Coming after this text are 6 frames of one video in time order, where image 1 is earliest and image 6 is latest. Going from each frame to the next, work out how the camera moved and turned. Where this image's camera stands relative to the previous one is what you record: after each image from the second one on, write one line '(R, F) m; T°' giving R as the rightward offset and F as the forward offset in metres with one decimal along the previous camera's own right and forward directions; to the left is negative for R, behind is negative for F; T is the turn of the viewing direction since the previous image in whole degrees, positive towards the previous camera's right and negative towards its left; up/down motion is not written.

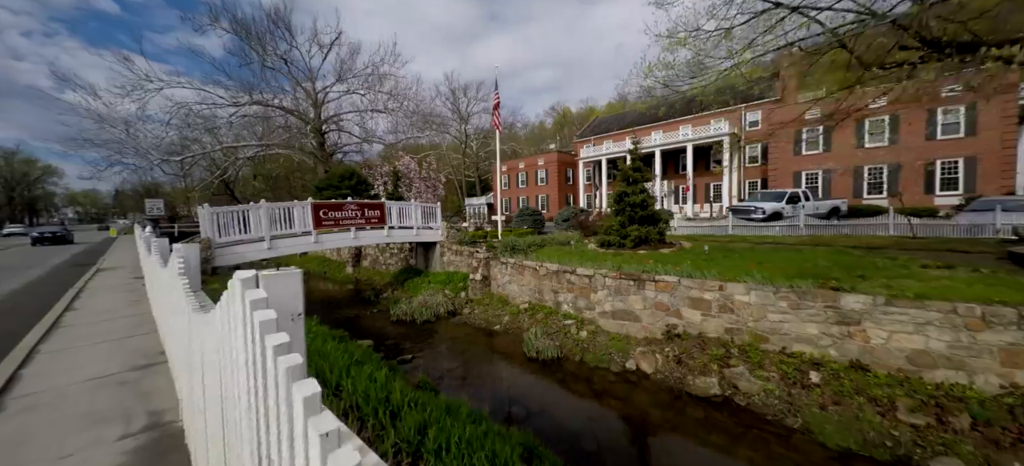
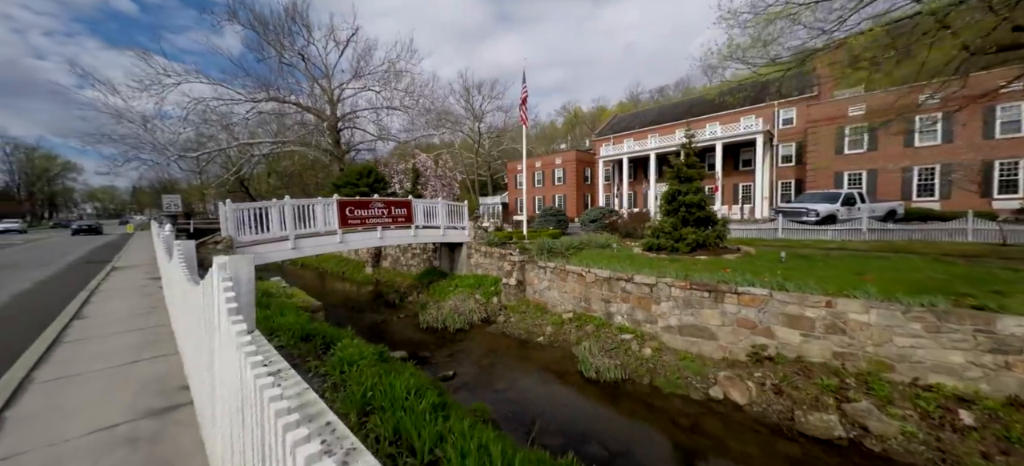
(-0.9, +0.9) m; -1°
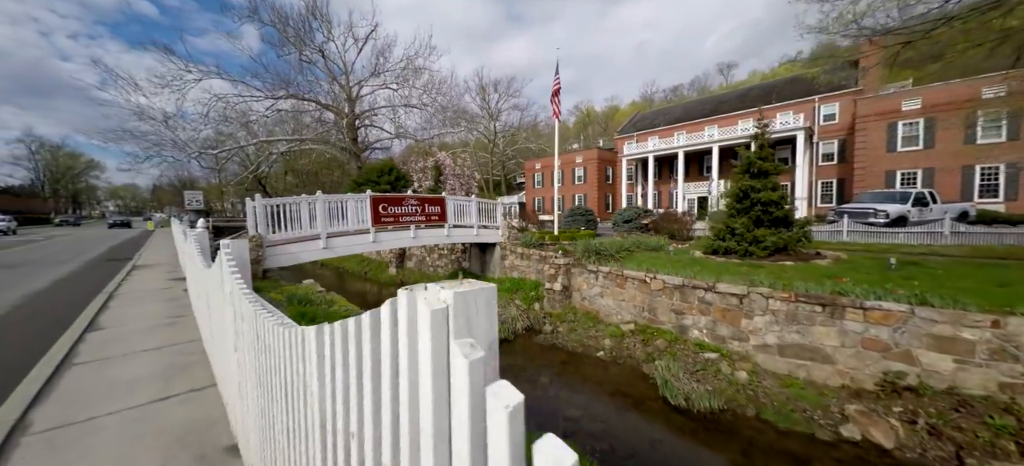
(-1.0, +0.9) m; -2°
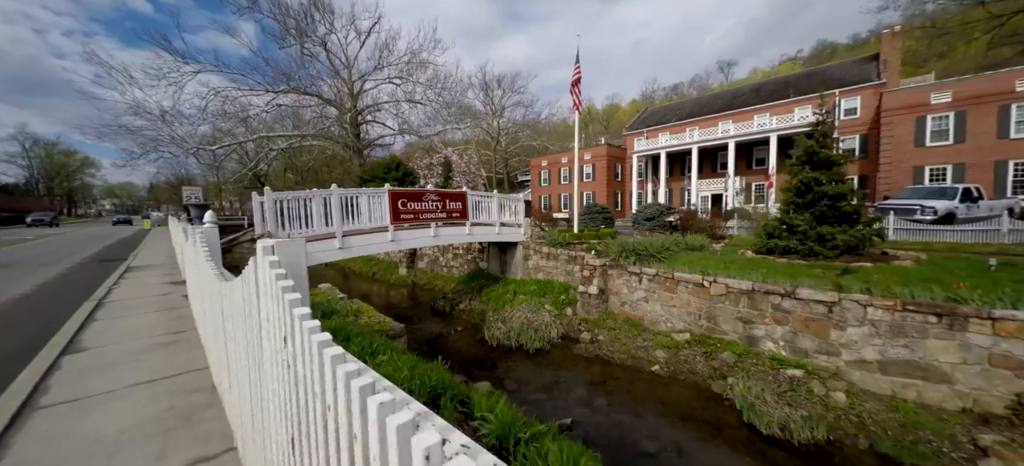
(-0.8, +0.9) m; 0°
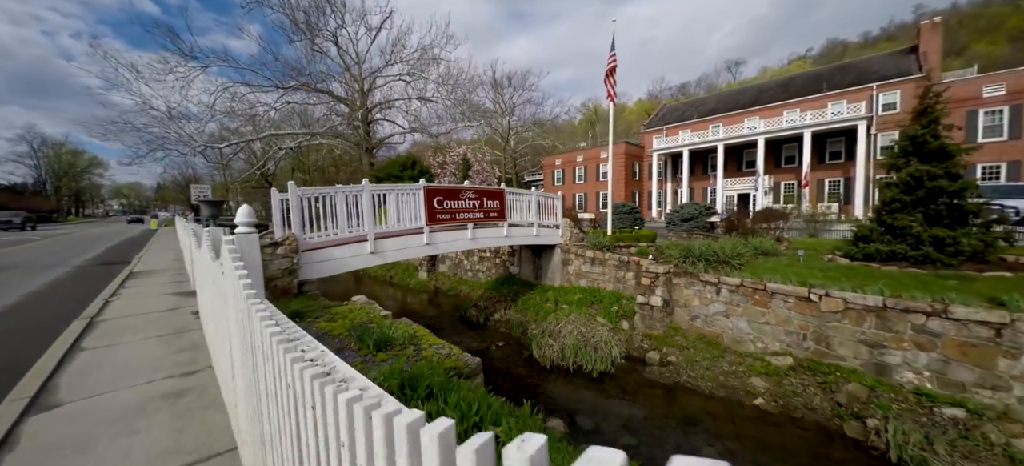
(-1.1, +1.1) m; -1°
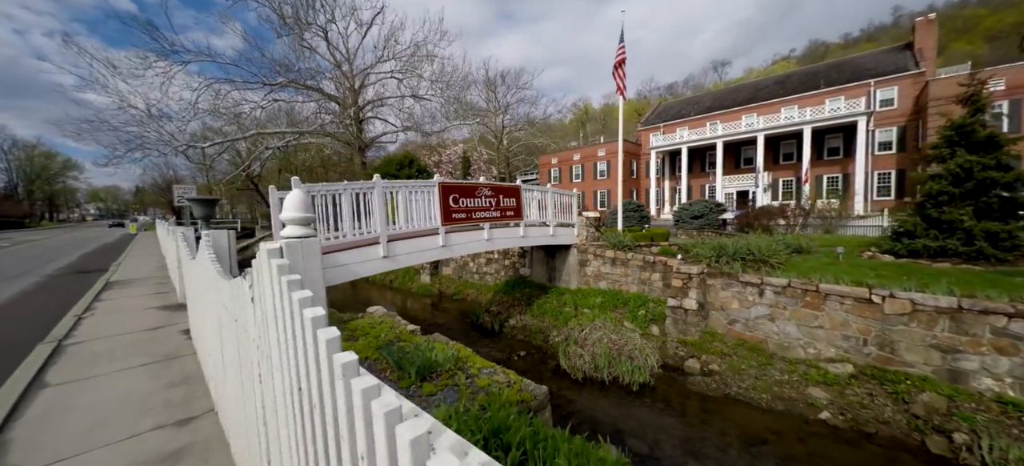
(-0.7, +0.6) m; +2°
